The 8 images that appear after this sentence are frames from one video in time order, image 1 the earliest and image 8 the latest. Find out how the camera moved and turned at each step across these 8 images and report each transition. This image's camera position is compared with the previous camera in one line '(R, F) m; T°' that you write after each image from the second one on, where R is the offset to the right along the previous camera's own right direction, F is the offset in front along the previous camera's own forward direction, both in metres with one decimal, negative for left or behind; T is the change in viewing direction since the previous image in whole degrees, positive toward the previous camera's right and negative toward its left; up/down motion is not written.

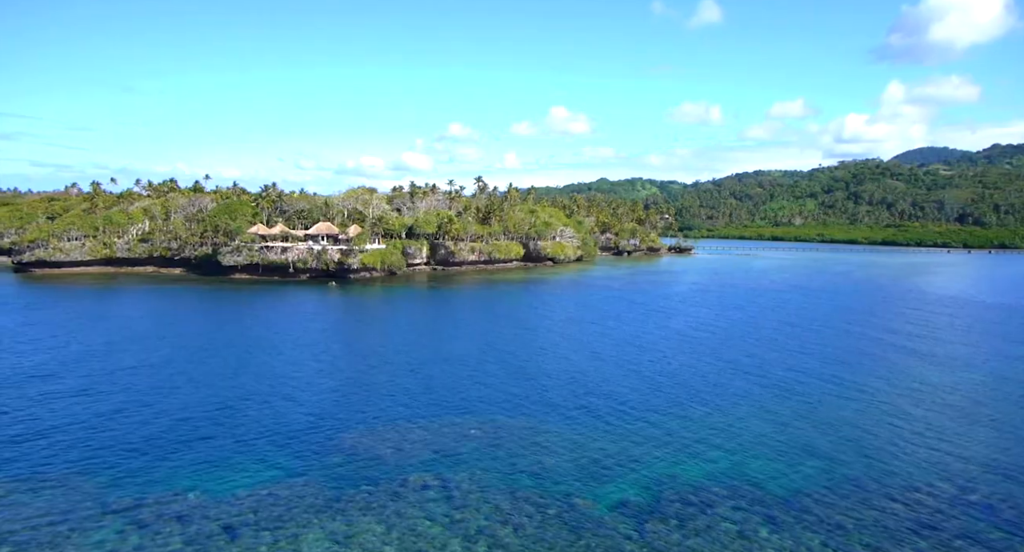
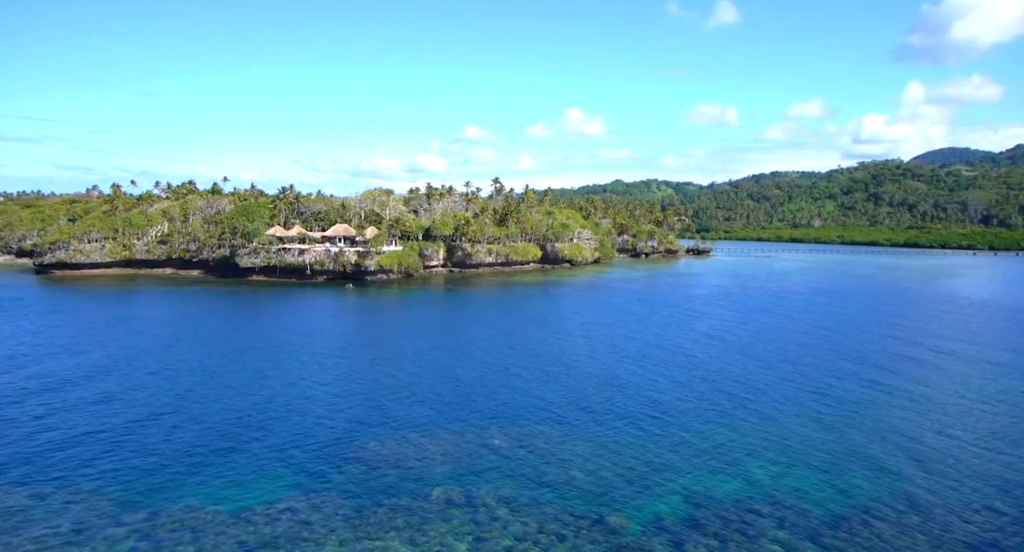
(-0.4, +0.7) m; -1°
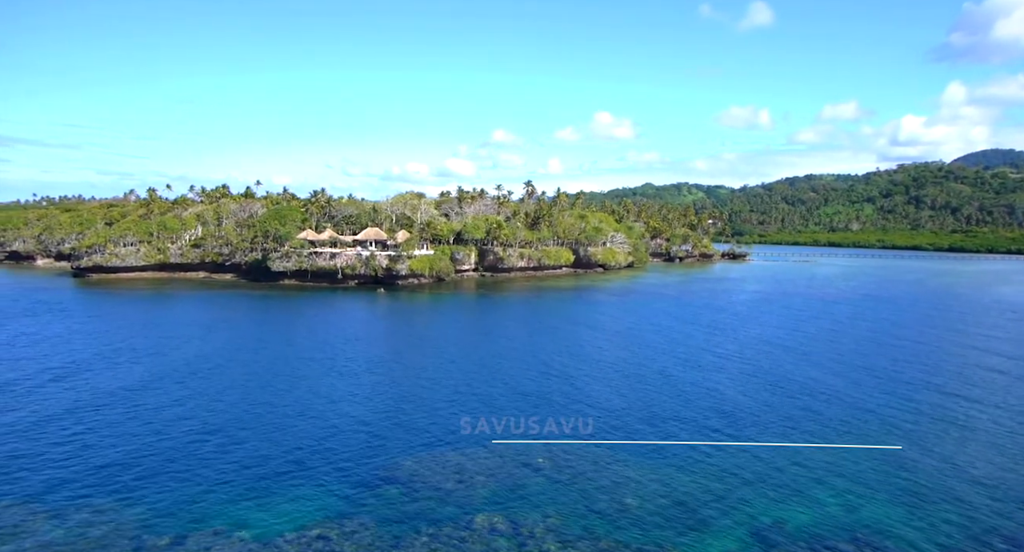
(-0.7, +1.6) m; -2°
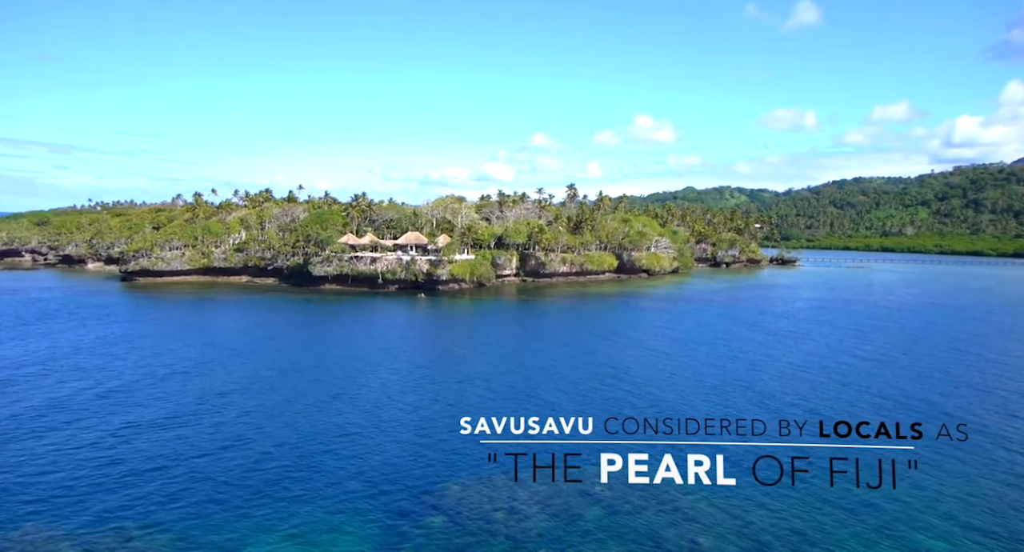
(-0.6, +1.9) m; -3°
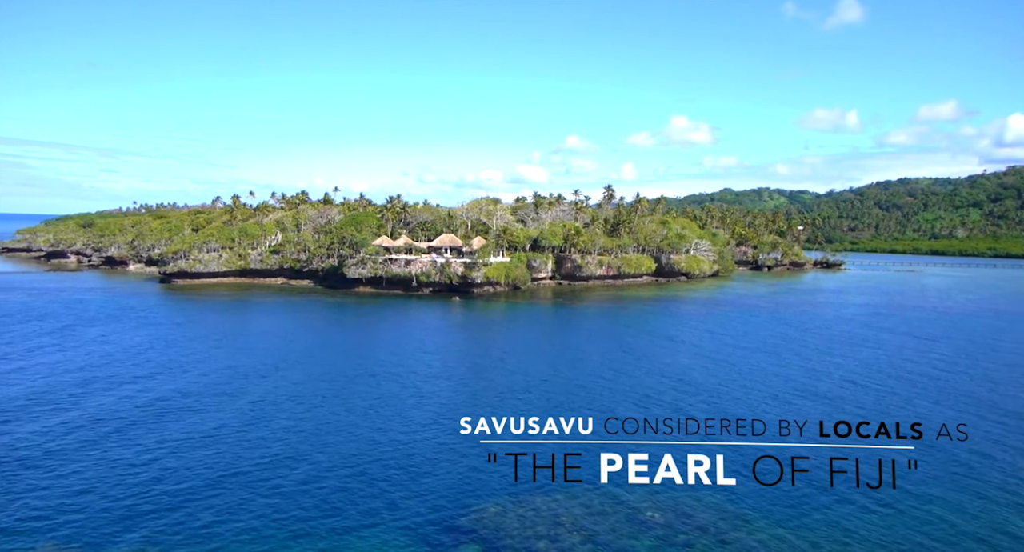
(-0.3, +1.7) m; -3°
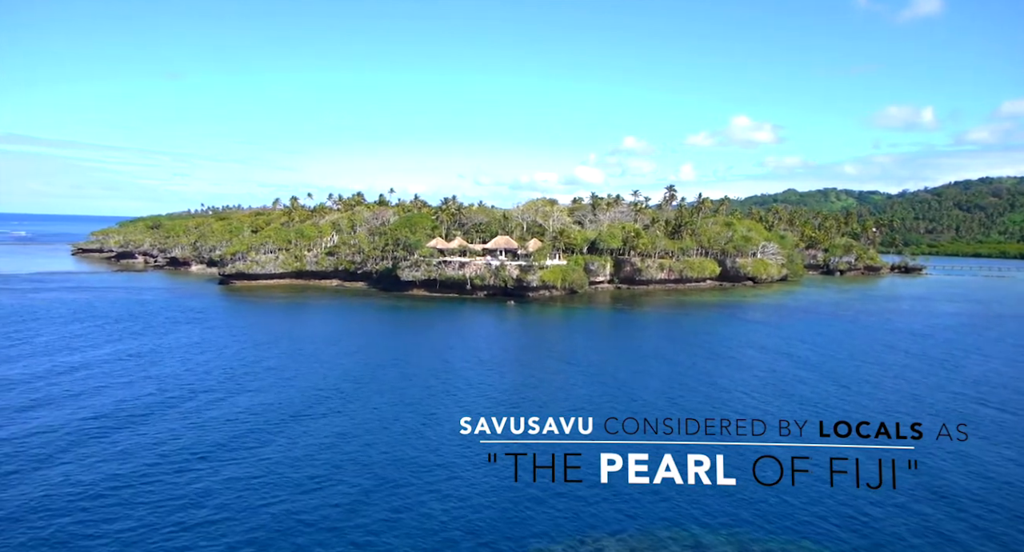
(-0.2, +3.0) m; -5°
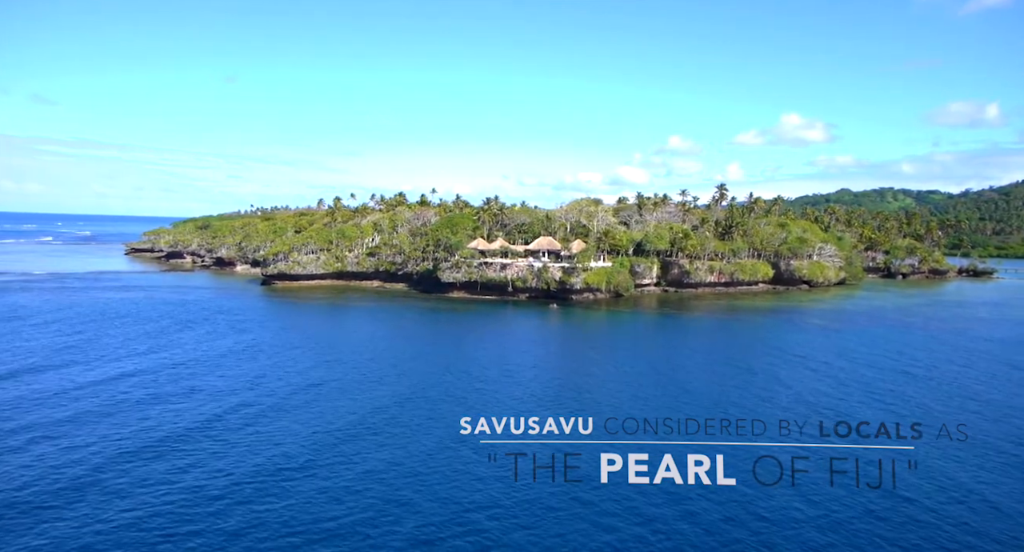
(+0.1, +2.6) m; -4°
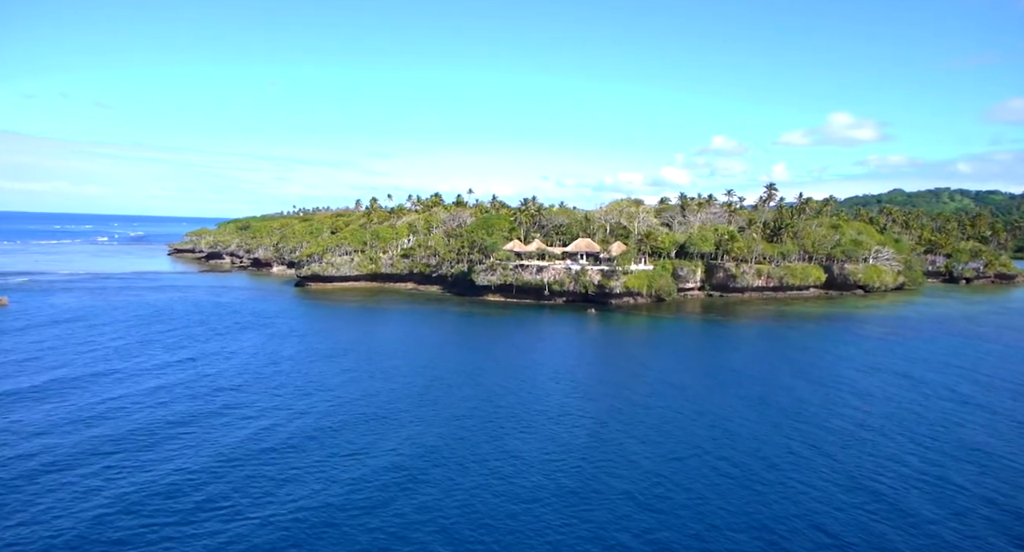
(+0.4, +3.2) m; -3°
